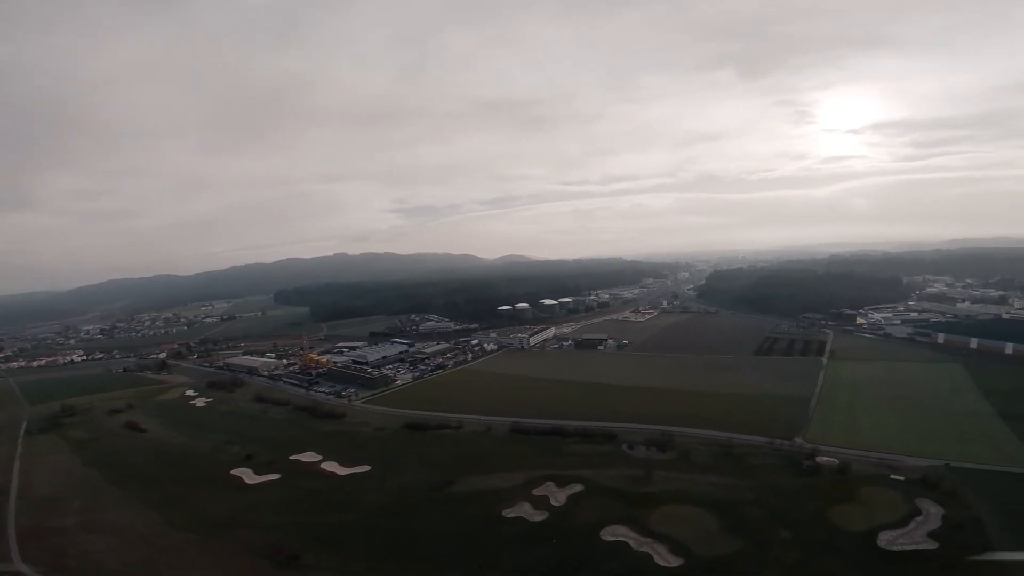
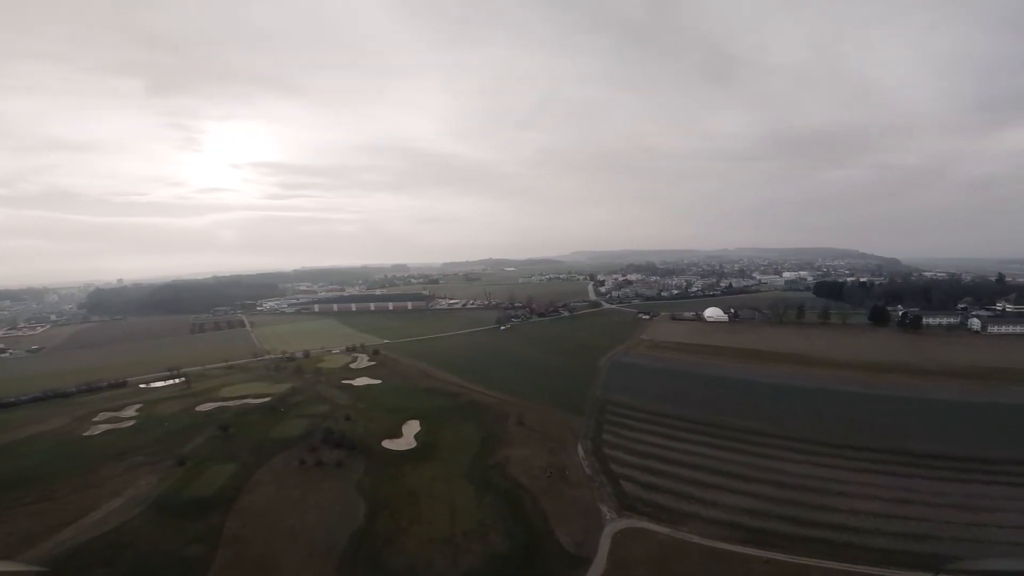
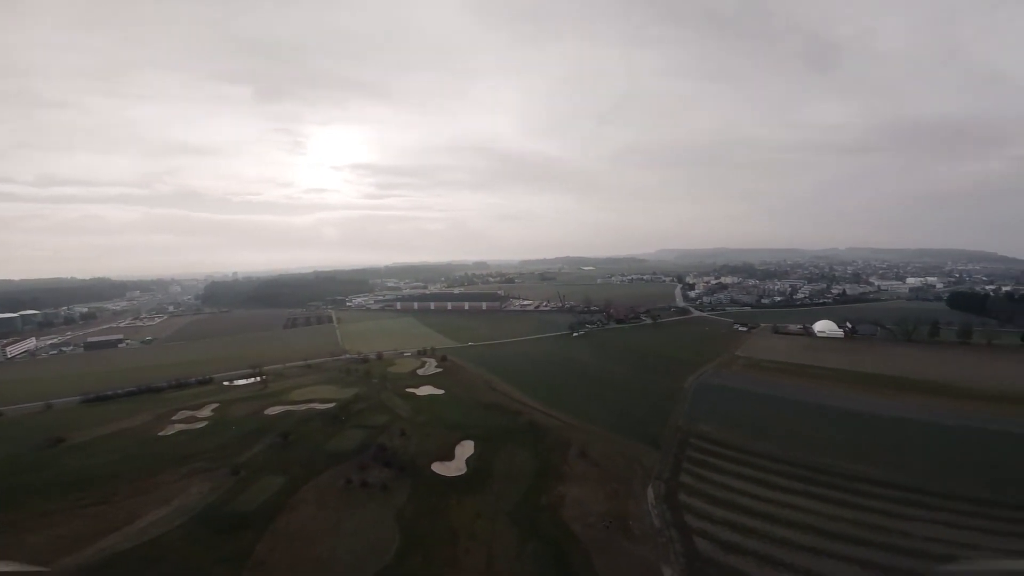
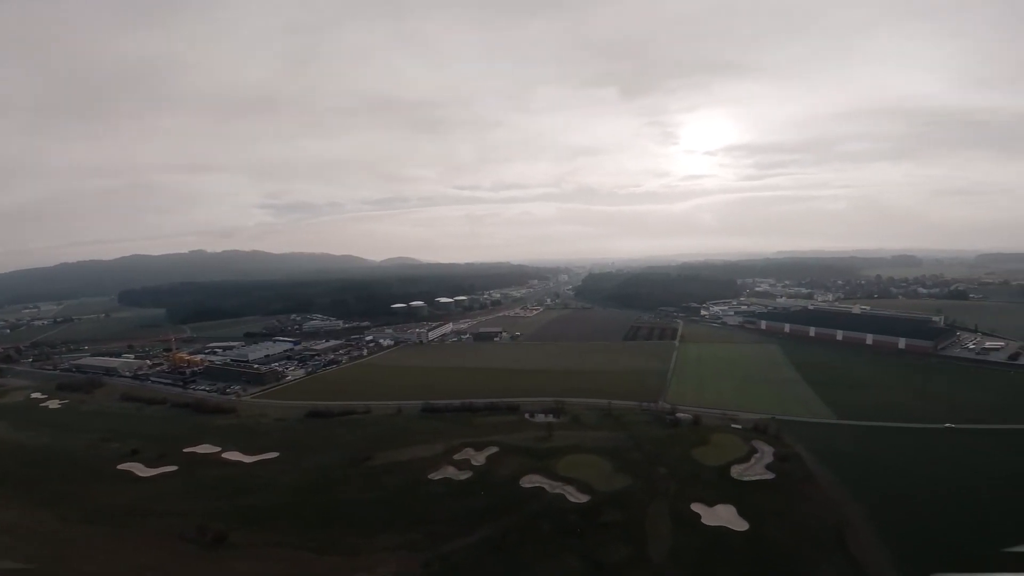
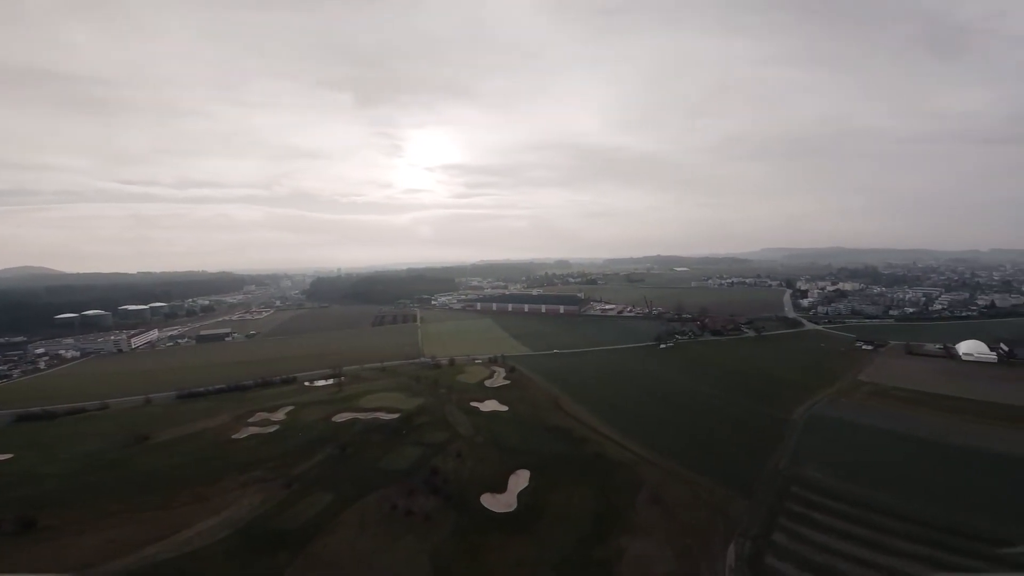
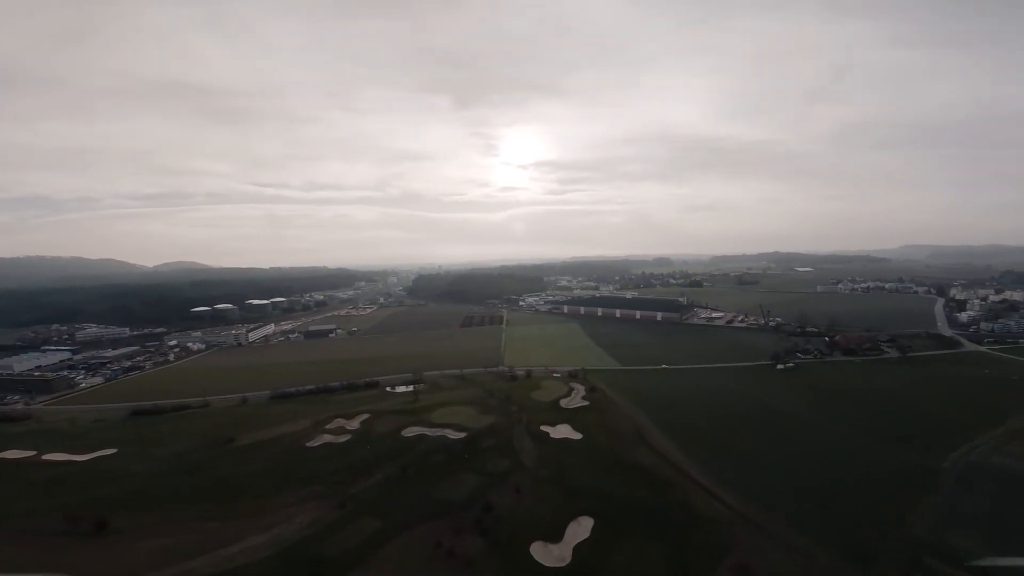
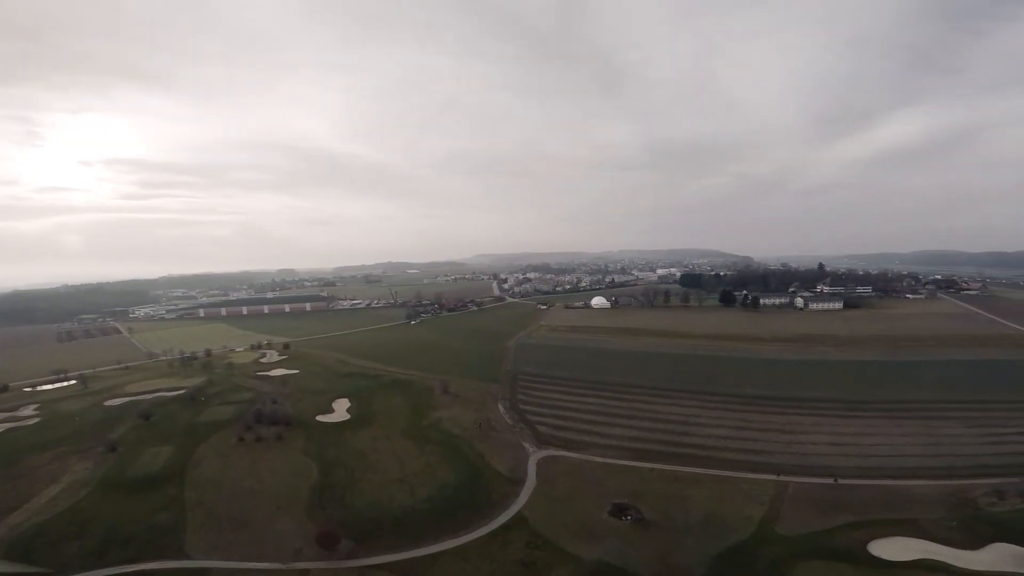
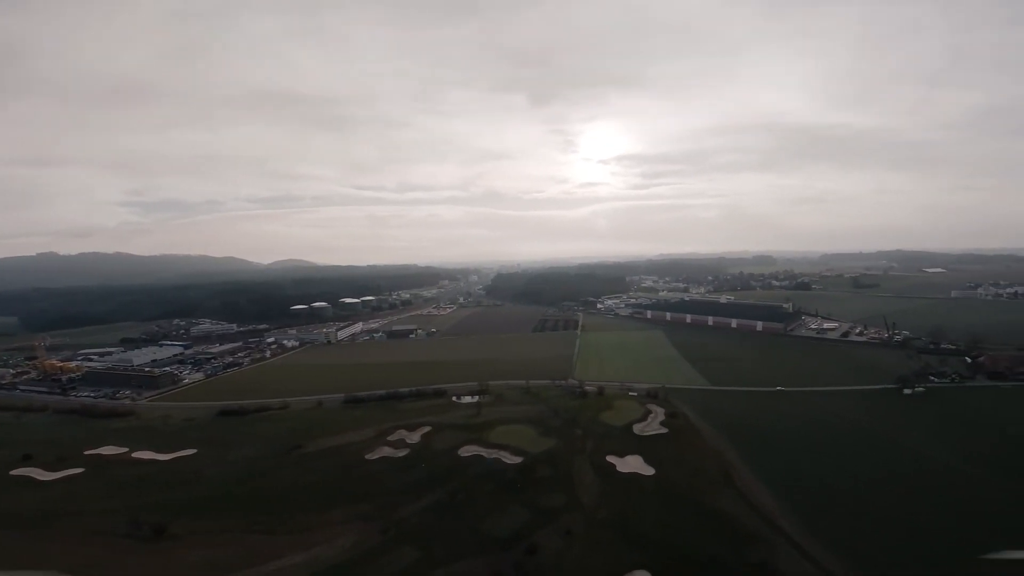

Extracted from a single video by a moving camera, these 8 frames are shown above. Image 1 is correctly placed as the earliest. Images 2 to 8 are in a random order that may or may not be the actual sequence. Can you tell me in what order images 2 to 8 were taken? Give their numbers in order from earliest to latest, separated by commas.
4, 8, 6, 5, 3, 2, 7
